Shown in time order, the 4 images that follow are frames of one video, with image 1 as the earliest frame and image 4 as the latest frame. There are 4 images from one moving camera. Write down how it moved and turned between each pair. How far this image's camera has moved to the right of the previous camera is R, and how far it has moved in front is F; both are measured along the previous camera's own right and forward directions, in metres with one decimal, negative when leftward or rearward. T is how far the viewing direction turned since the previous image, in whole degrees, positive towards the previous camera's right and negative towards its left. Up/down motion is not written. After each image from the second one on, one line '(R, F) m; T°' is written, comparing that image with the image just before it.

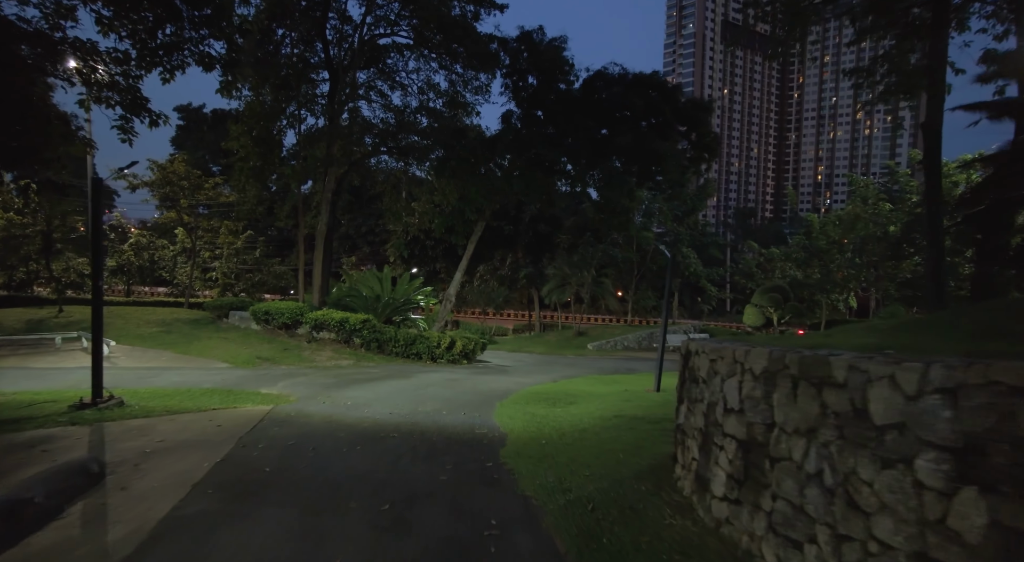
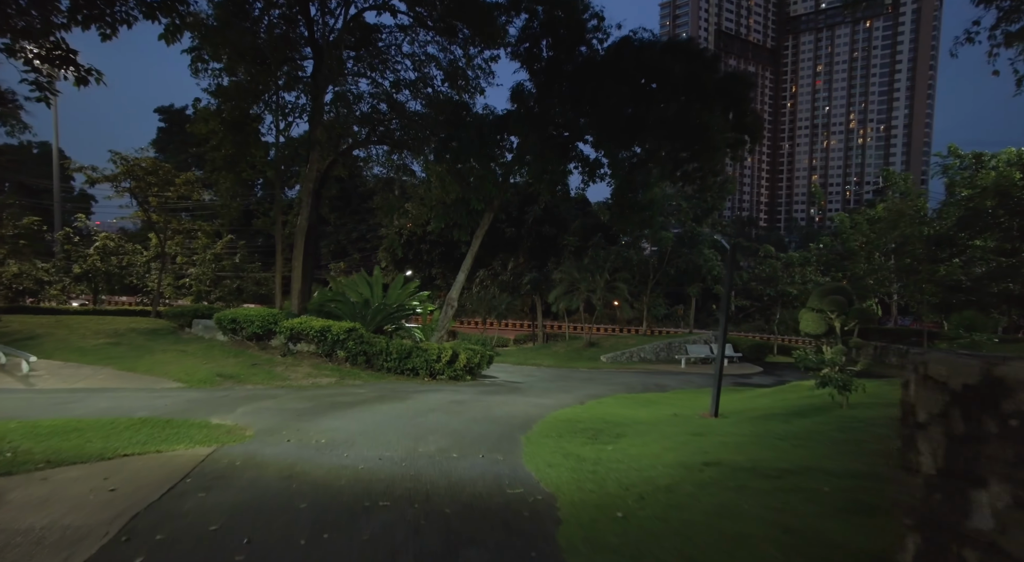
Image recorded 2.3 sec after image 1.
(-0.4, +2.3) m; +1°
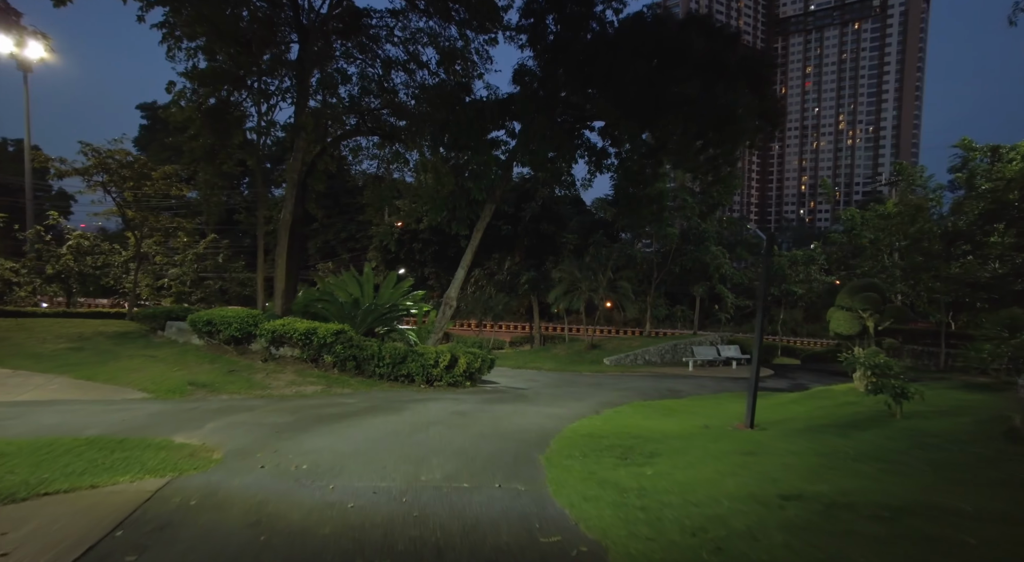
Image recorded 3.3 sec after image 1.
(-0.3, +1.1) m; +1°
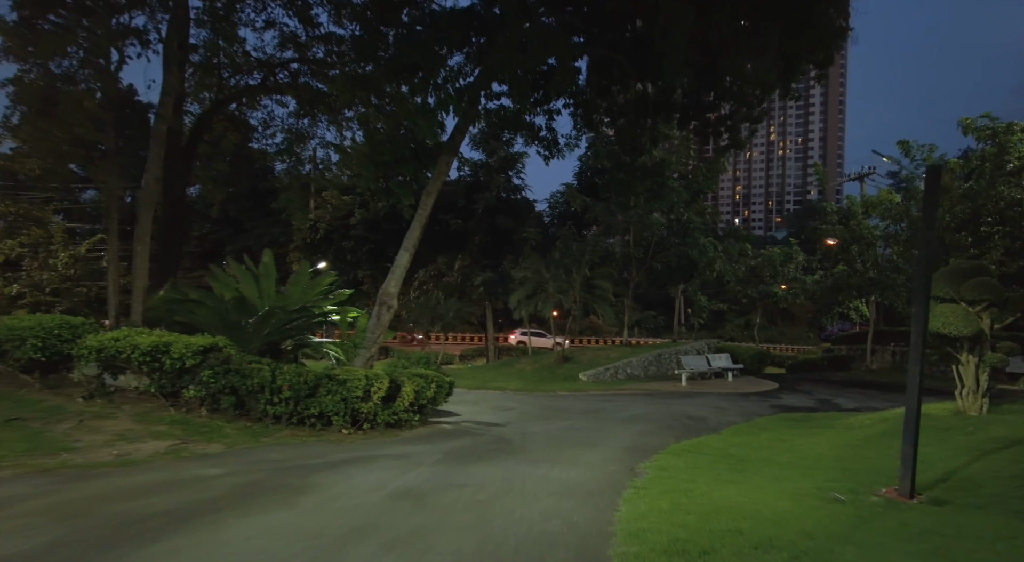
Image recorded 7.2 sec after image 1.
(-0.4, +3.8) m; +6°
